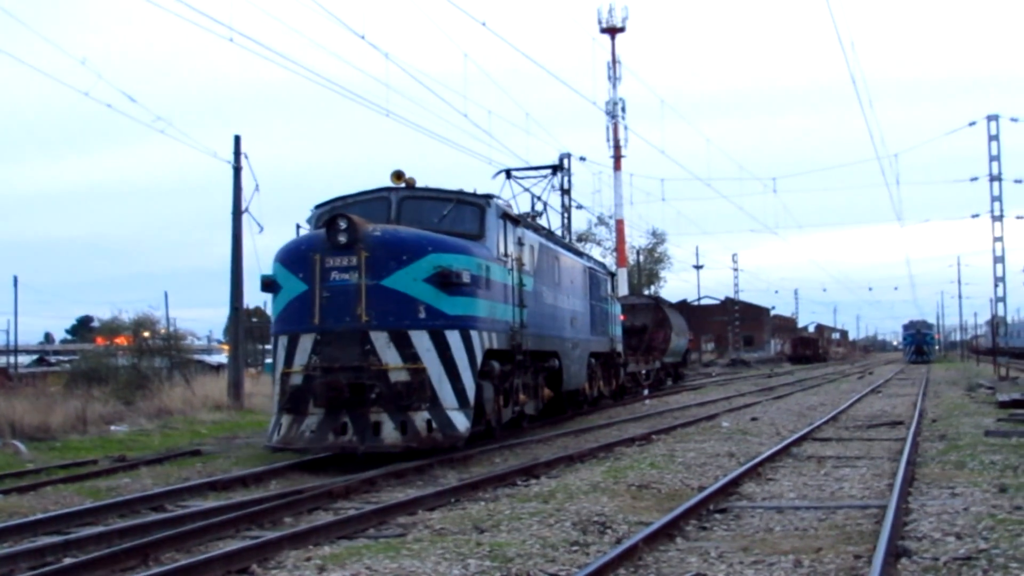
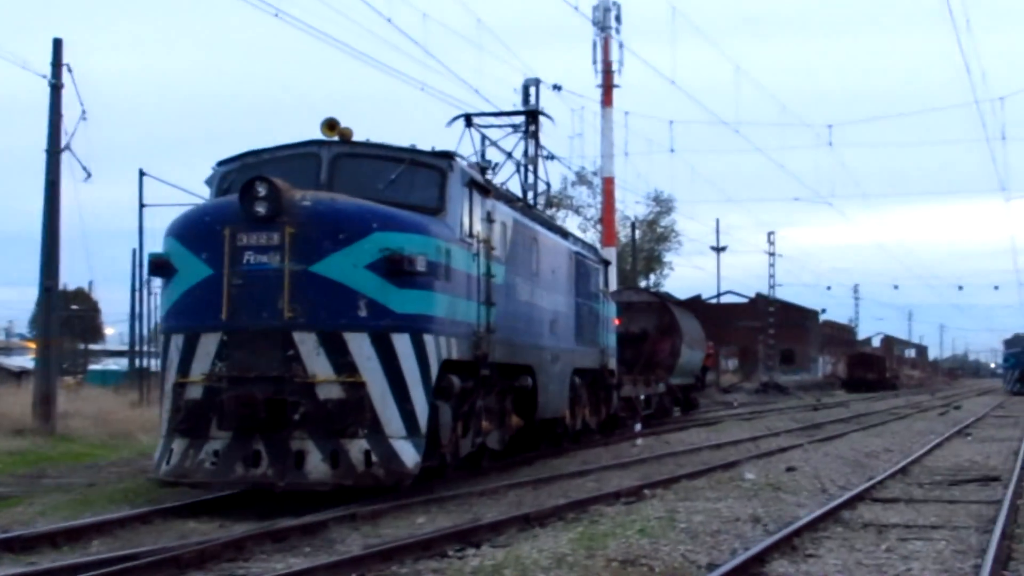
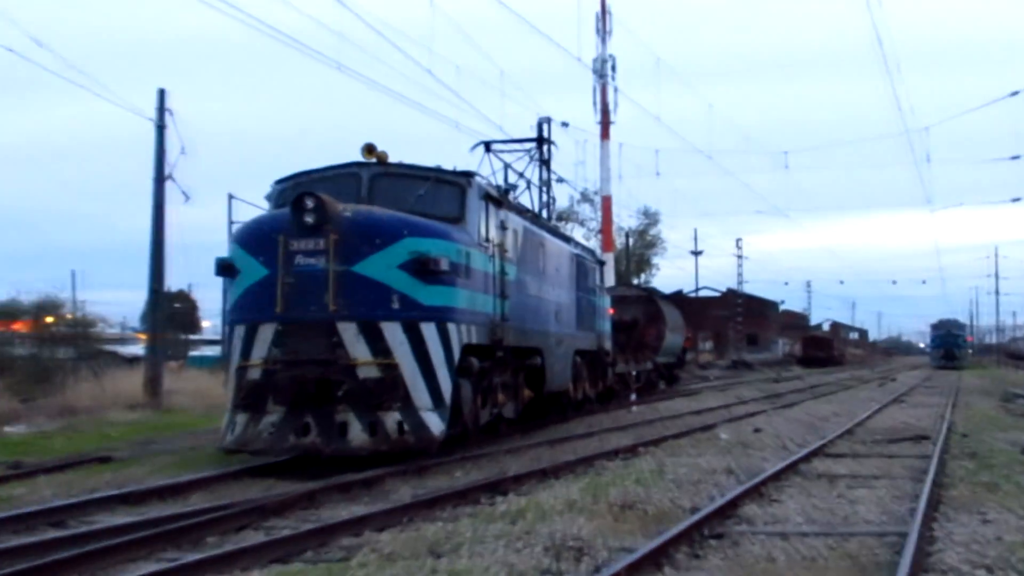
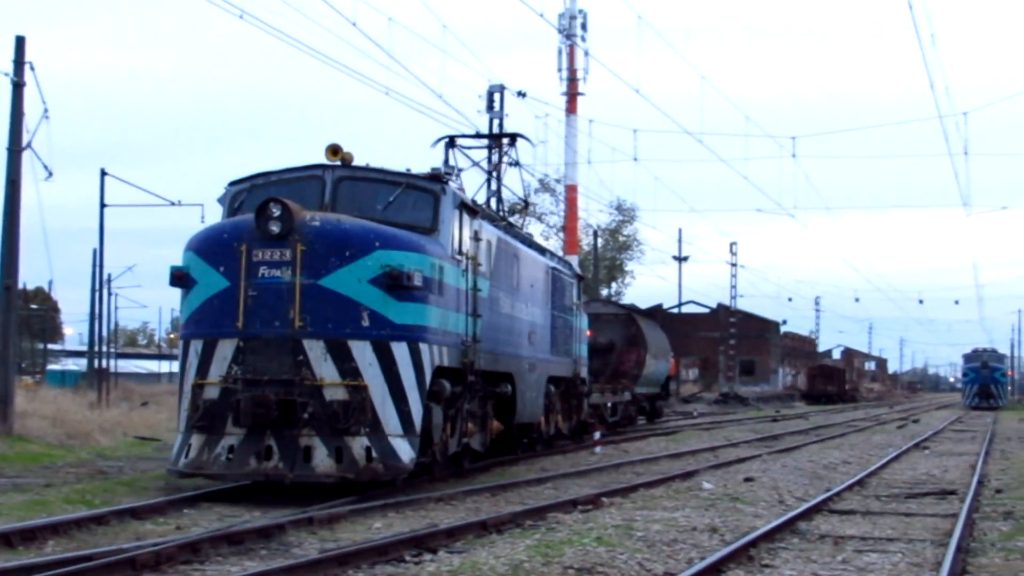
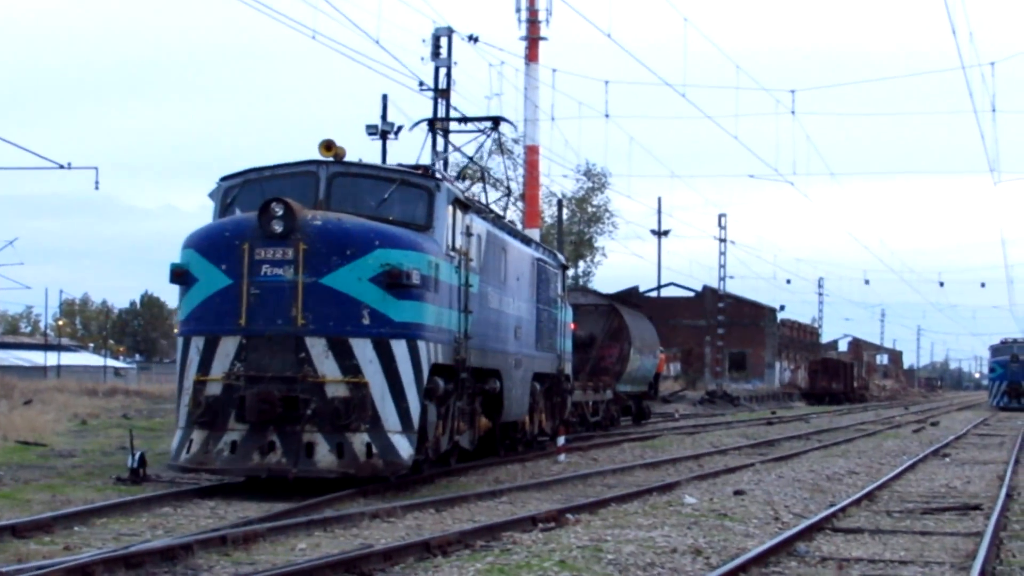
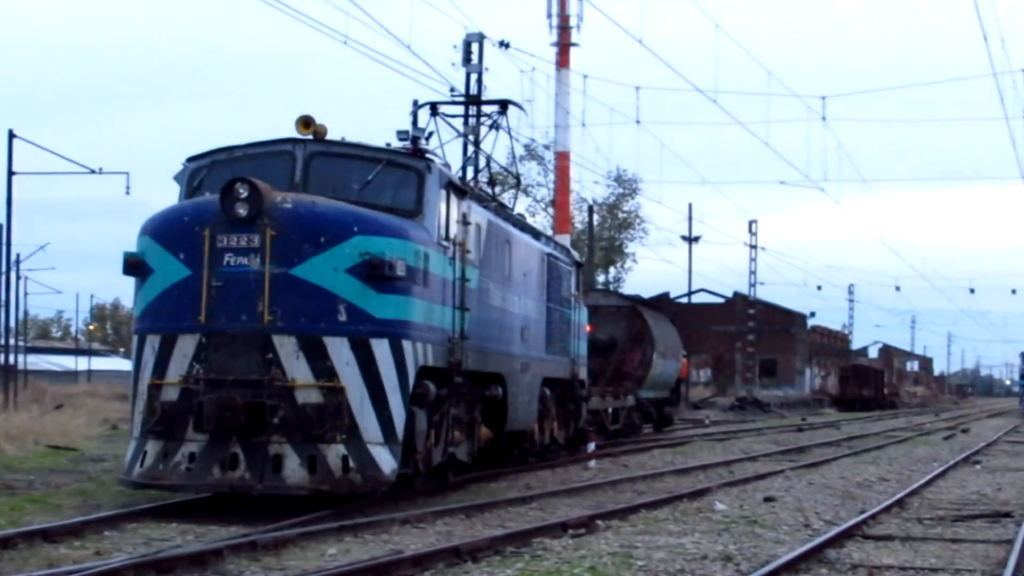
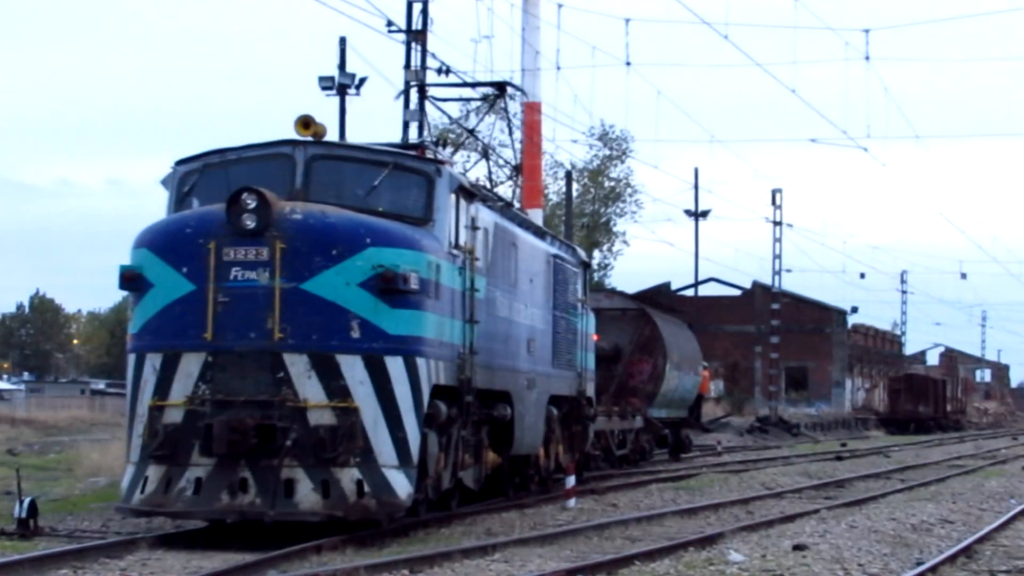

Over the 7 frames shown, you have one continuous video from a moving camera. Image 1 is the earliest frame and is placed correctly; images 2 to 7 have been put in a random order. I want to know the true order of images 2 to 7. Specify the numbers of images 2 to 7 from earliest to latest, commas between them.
3, 2, 4, 6, 5, 7
